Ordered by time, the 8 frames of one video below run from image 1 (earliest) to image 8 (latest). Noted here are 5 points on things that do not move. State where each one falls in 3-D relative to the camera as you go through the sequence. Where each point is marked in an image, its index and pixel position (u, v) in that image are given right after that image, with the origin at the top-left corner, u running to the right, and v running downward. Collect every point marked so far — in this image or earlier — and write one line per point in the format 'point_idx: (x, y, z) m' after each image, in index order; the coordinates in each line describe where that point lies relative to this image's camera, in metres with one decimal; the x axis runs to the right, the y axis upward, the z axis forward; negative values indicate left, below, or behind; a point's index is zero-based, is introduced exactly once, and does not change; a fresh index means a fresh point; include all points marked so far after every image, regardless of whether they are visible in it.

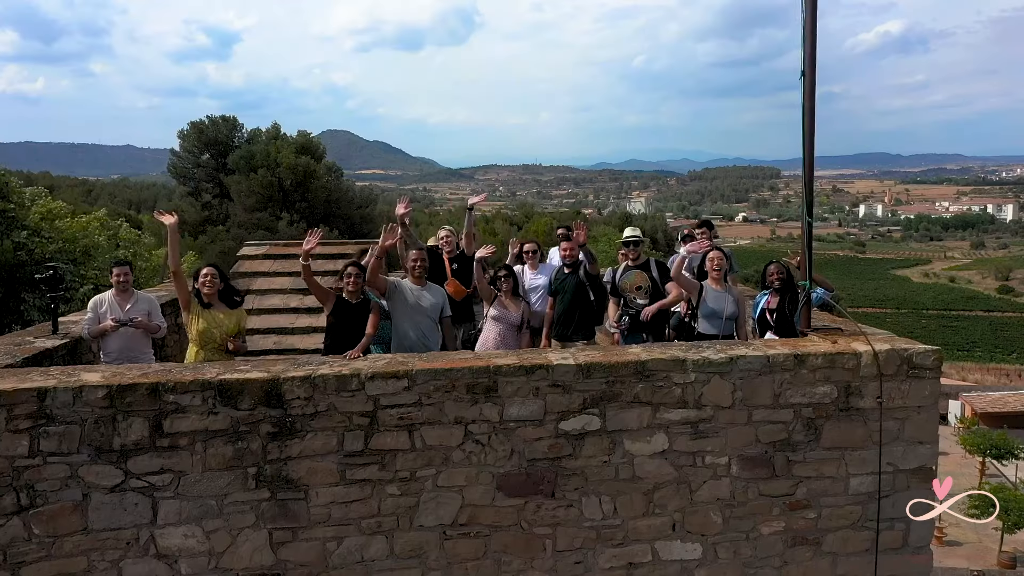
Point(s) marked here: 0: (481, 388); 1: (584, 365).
0: (-0.1, -0.3, +3.0) m
1: (+0.2, -0.2, +3.1) m
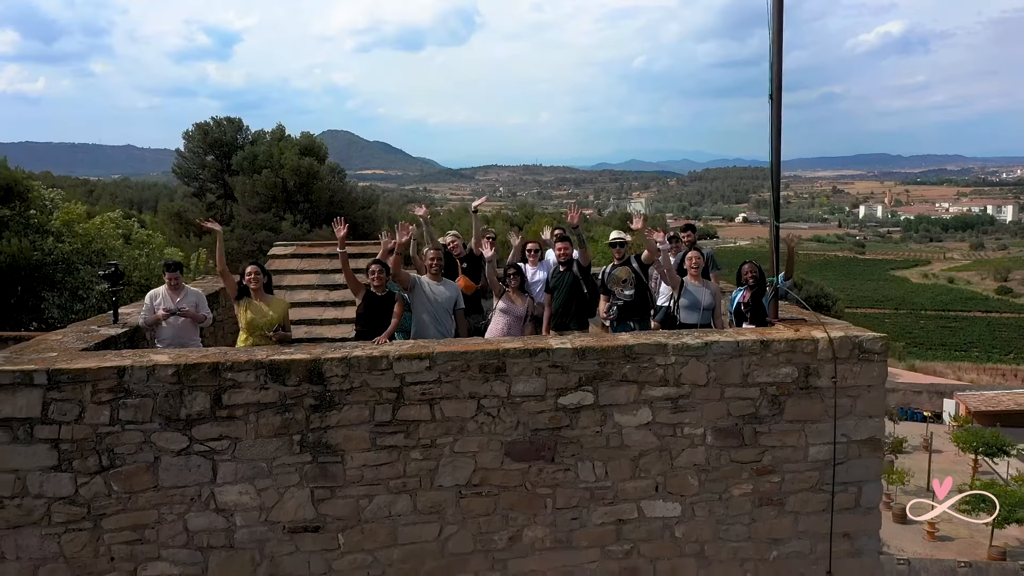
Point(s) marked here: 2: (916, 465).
0: (-0.1, -0.3, +3.3) m
1: (+0.3, -0.2, +3.4) m
2: (+9.0, -3.9, +18.5) m
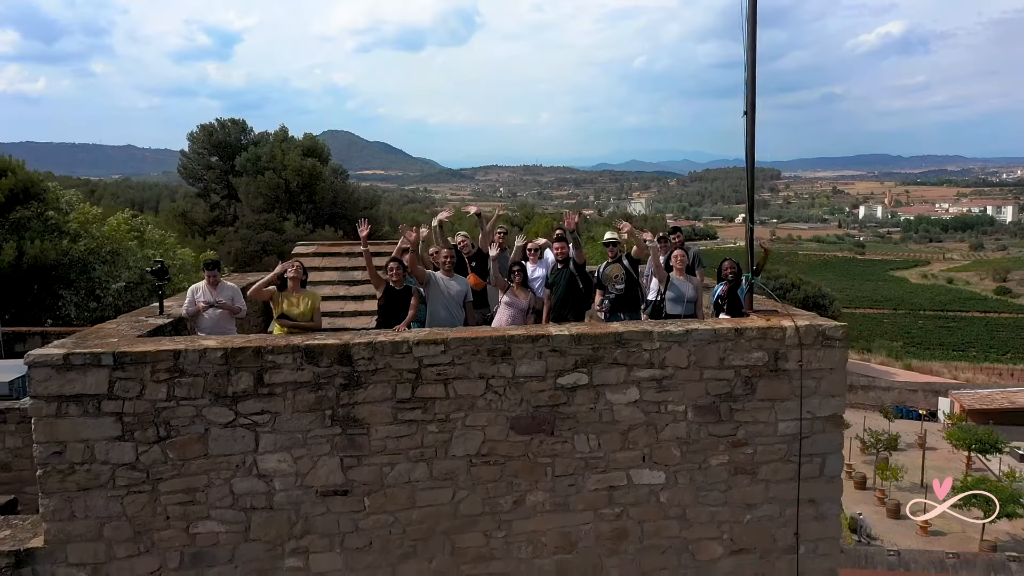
0: (-0.1, -0.3, +3.6) m
1: (+0.3, -0.2, +3.7) m
2: (+9.0, -3.9, +18.8) m
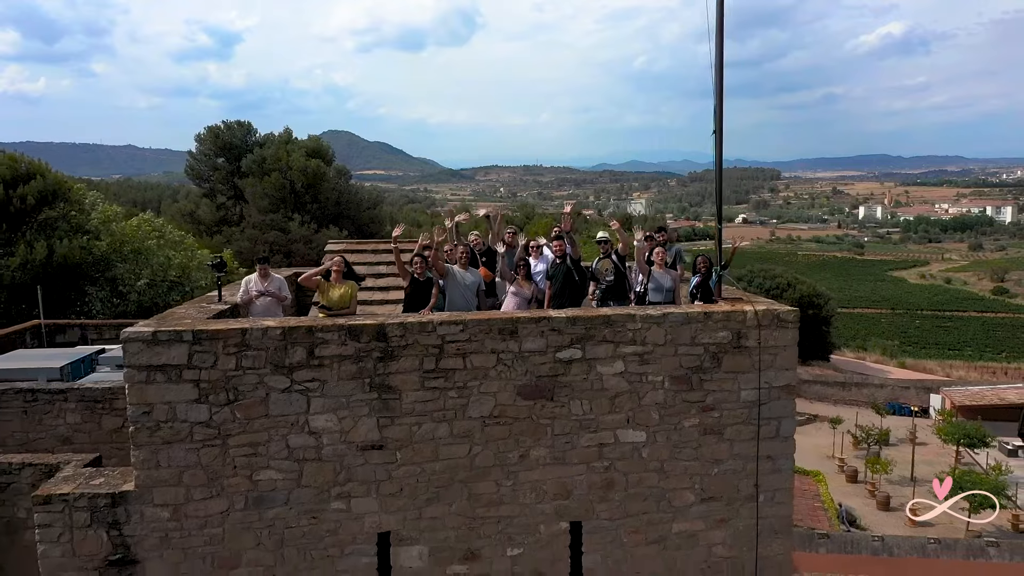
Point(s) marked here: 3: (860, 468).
0: (0.0, -0.2, +4.1) m
1: (+0.3, -0.2, +4.2) m
2: (+9.0, -3.9, +19.3) m
3: (+7.7, -4.0, +18.6) m
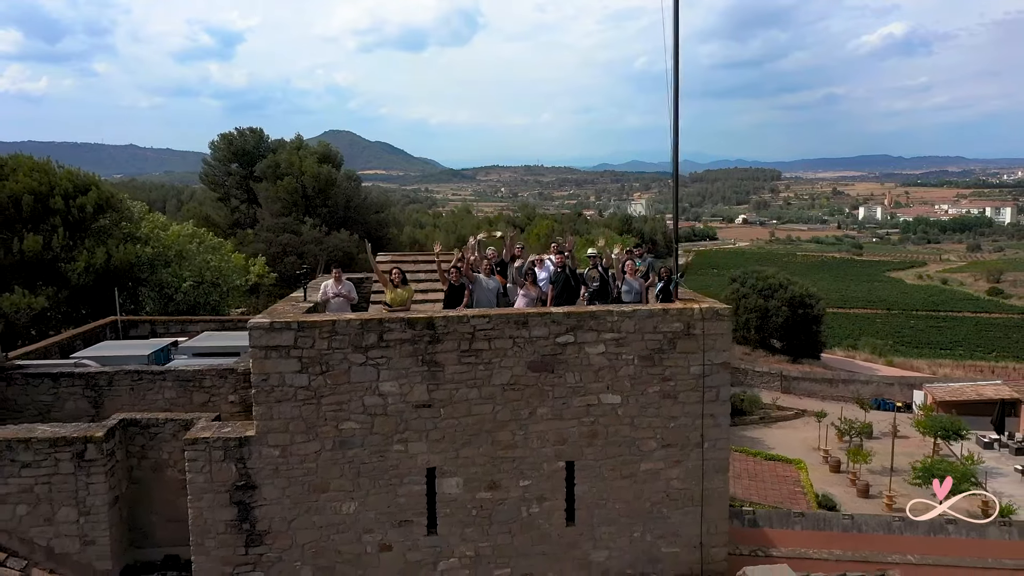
0: (0.0, -0.2, +5.3) m
1: (+0.4, -0.2, +5.4) m
2: (+9.1, -3.9, +20.4) m
3: (+7.8, -4.1, +19.7) m
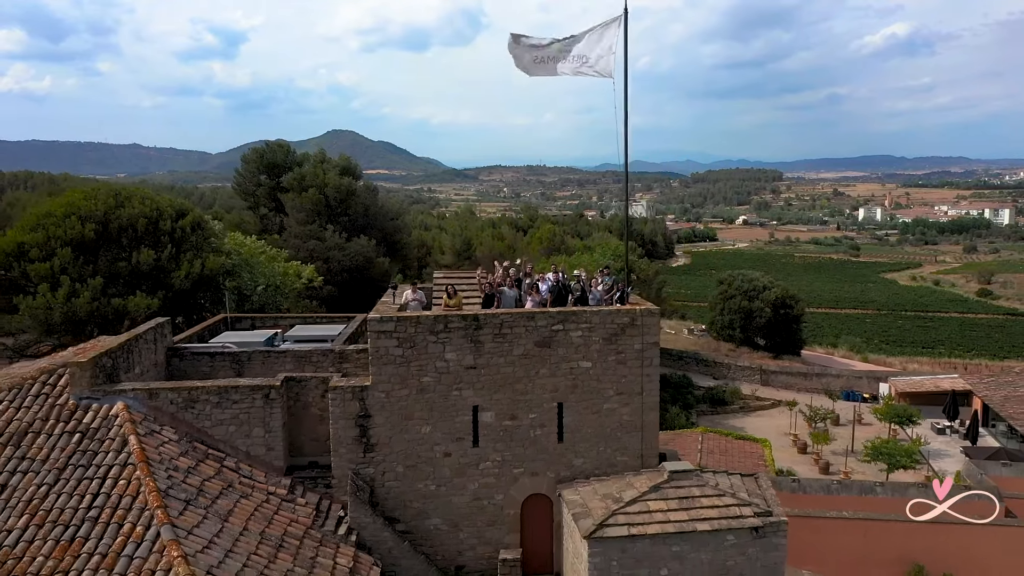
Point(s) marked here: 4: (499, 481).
0: (+0.1, -0.3, +7.9) m
1: (+0.5, -0.3, +8.0) m
2: (+9.2, -4.0, +23.0) m
3: (+8.0, -4.1, +22.4) m
4: (-0.1, -1.9, +8.0) m
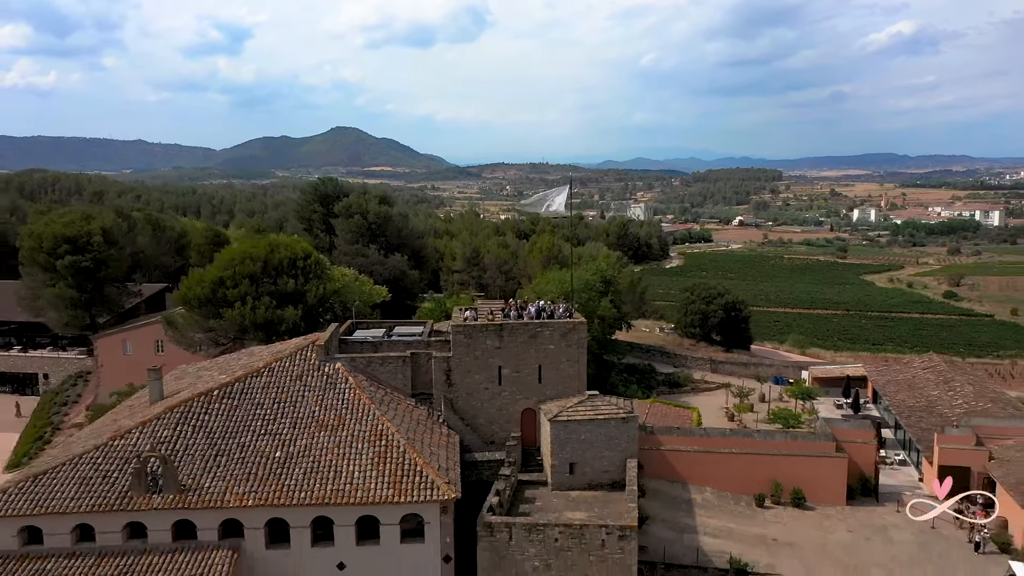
0: (+0.2, -0.7, +15.7) m
1: (+0.6, -0.7, +15.7) m
2: (+9.3, -4.4, +30.8) m
3: (+8.1, -4.5, +30.1) m
4: (0.0, -2.2, +15.8) m
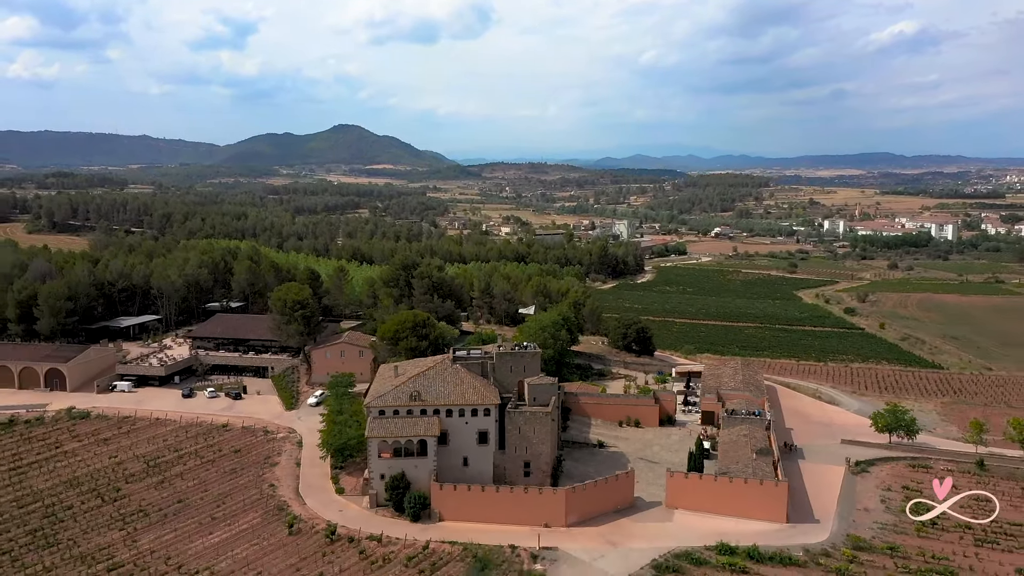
0: (+0.4, -3.4, +44.2) m
1: (+0.7, -3.3, +44.3) m
2: (+9.4, -7.0, +59.3) m
3: (+8.2, -7.1, +58.7) m
4: (+0.1, -4.9, +44.3) m
